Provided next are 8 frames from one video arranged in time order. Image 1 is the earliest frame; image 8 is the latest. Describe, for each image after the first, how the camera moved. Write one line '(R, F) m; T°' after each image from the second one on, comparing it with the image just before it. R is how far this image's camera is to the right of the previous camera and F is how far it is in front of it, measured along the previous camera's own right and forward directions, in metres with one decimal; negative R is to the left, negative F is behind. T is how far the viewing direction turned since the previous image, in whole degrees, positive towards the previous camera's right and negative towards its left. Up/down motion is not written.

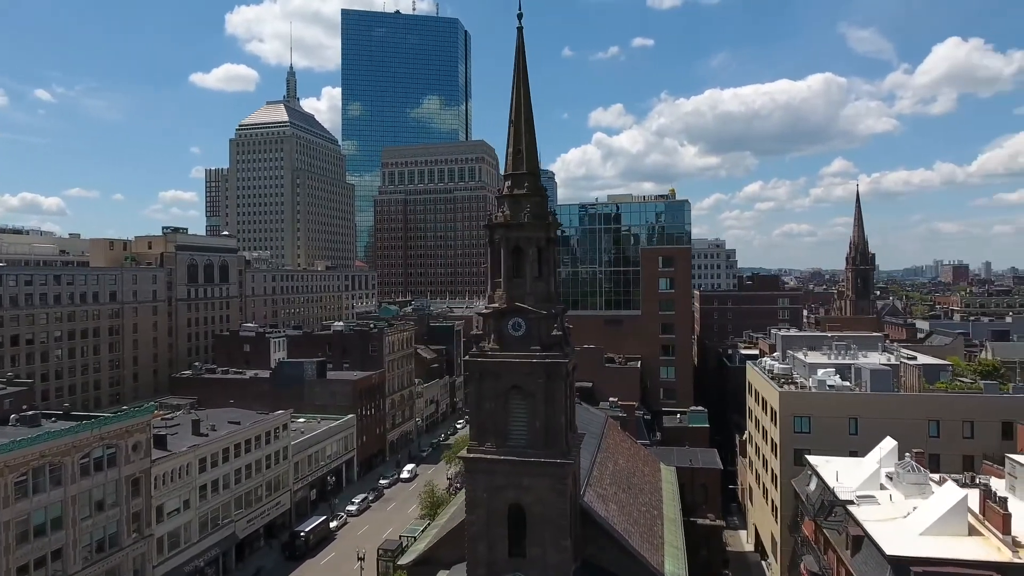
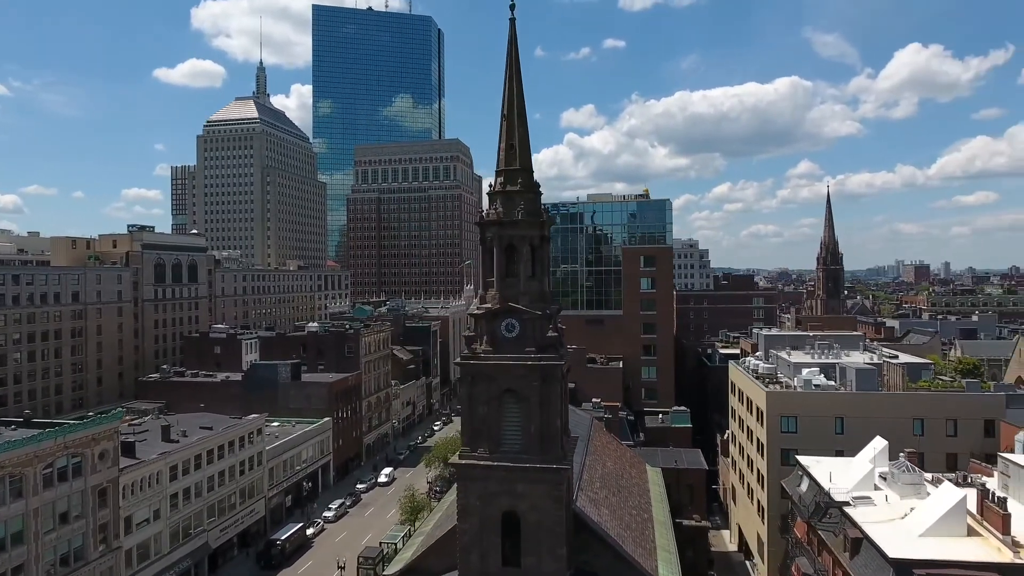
(-0.9, +1.0) m; +3°
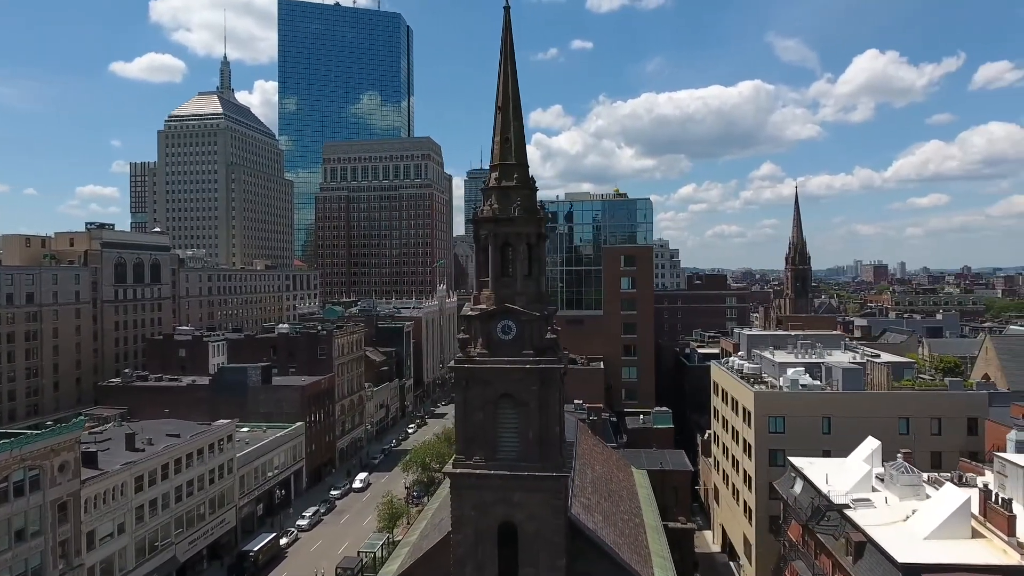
(-1.2, +1.3) m; +3°
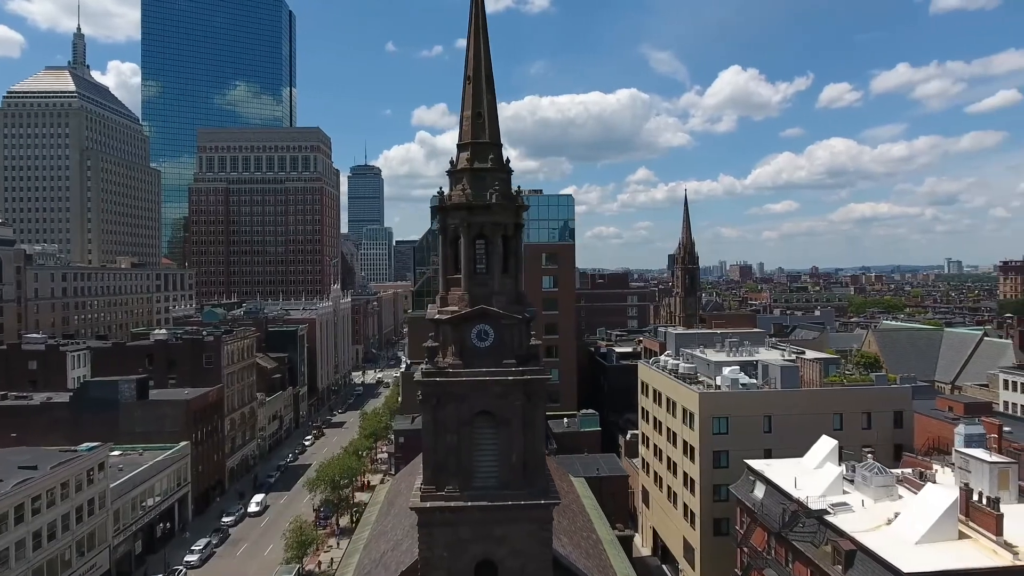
(-3.3, +4.1) m; +10°
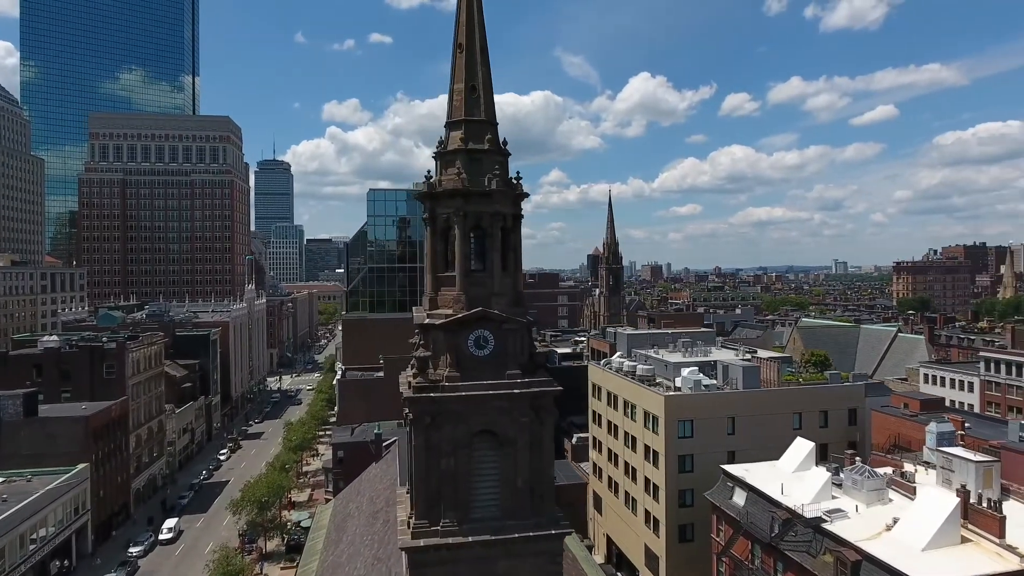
(-2.8, +3.2) m; +8°
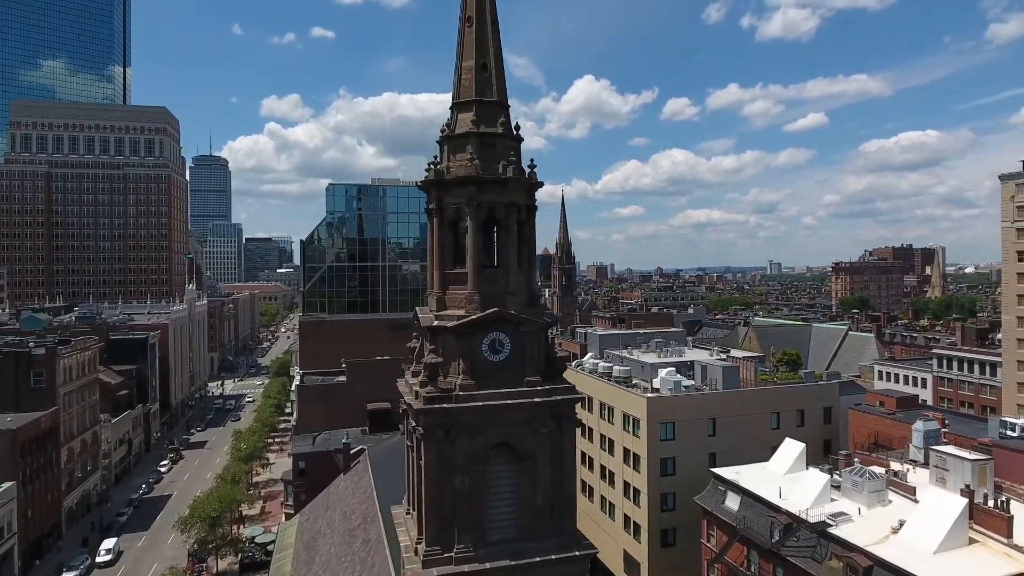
(-2.1, +1.9) m; +5°
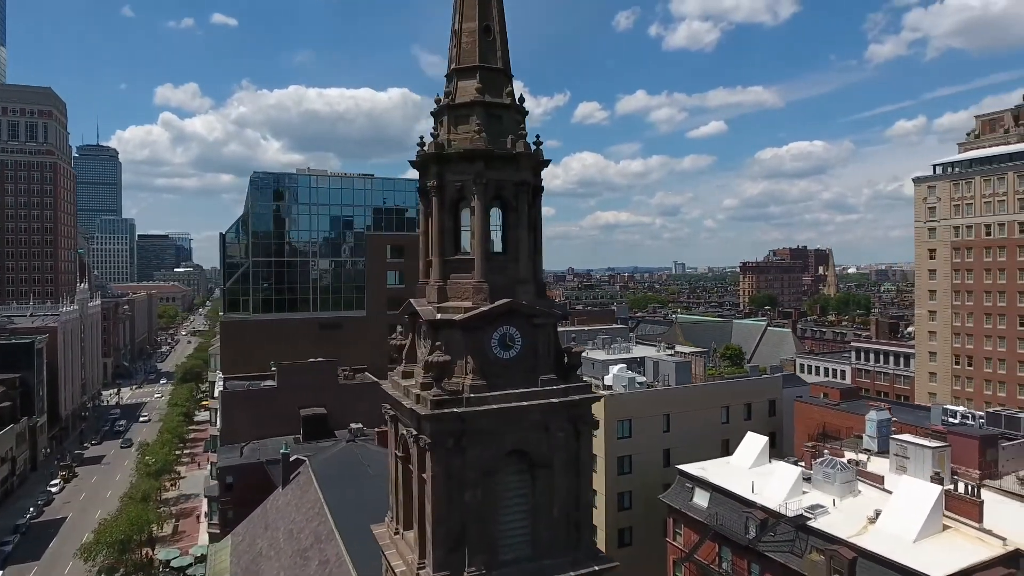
(-2.5, +2.1) m; +8°
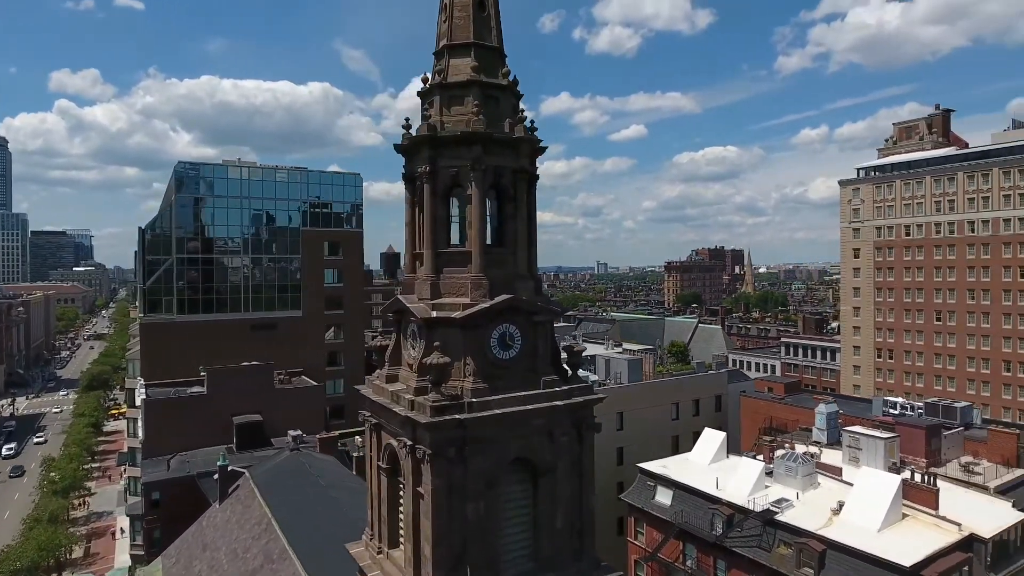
(-1.8, +1.3) m; +7°
